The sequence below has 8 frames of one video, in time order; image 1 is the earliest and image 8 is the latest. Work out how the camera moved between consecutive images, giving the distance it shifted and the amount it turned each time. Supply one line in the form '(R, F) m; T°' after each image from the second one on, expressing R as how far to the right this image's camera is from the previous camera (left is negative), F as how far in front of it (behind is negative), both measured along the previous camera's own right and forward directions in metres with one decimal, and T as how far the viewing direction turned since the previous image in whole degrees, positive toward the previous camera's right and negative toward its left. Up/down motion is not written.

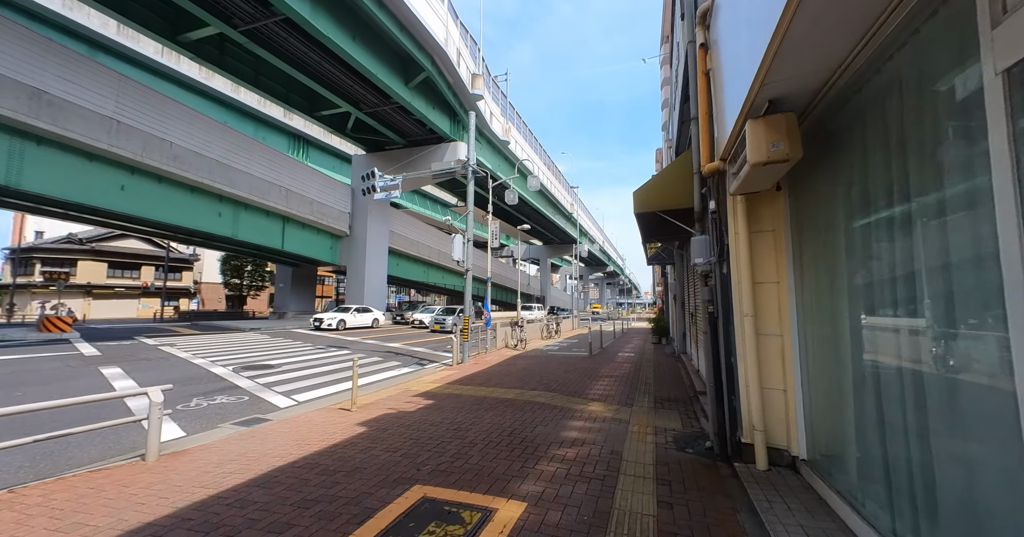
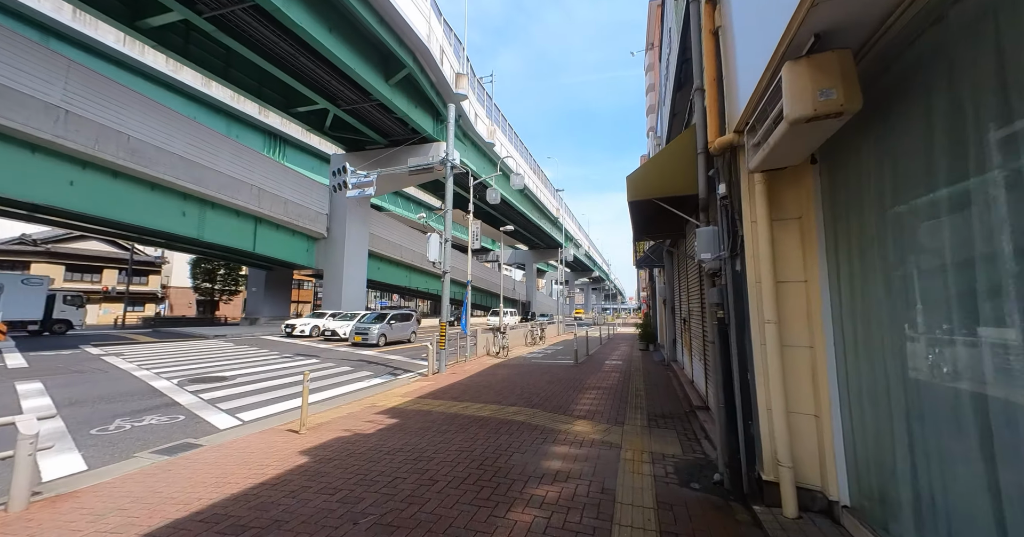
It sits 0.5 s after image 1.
(+0.2, +0.8) m; +2°
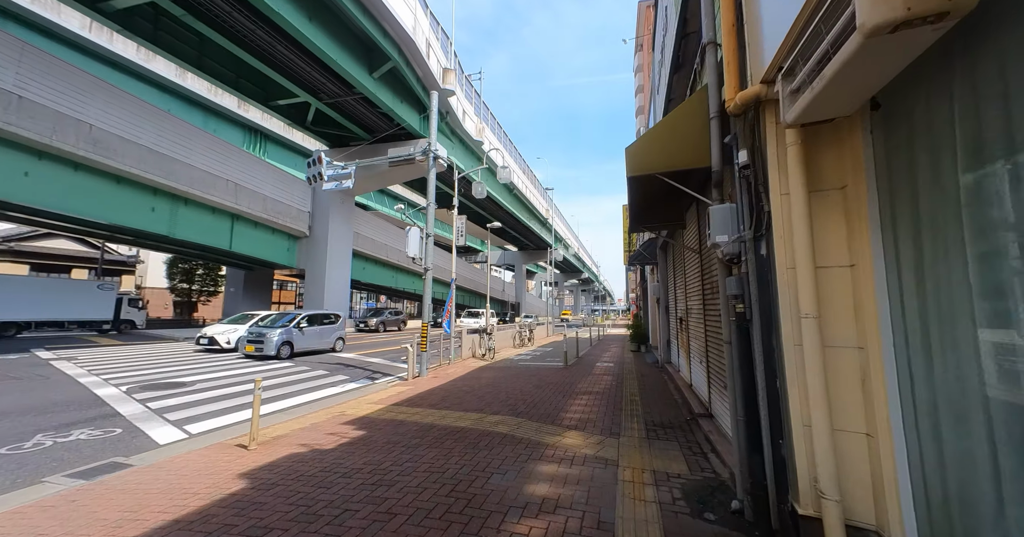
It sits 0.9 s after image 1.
(+0.1, +0.7) m; +1°
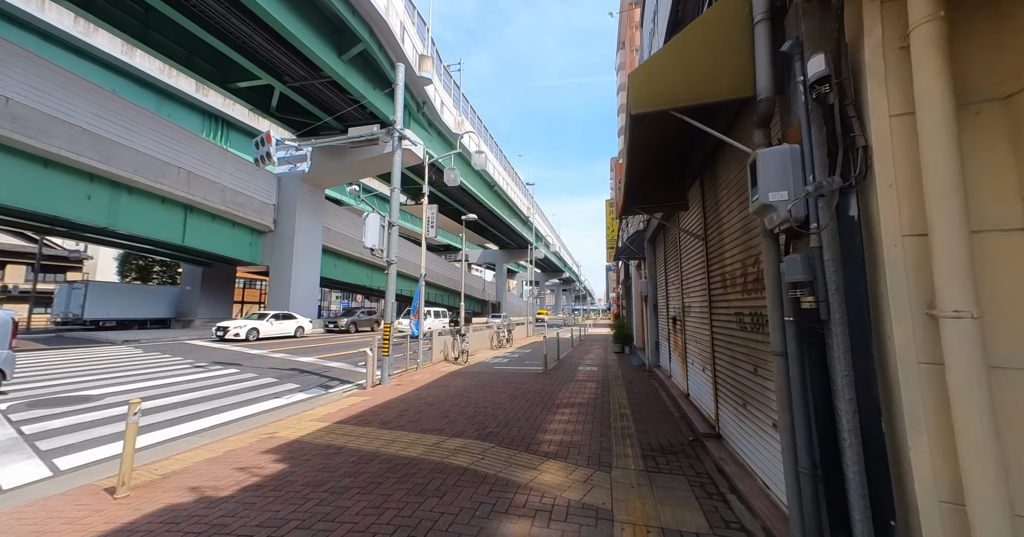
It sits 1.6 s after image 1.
(+0.2, +1.2) m; +3°
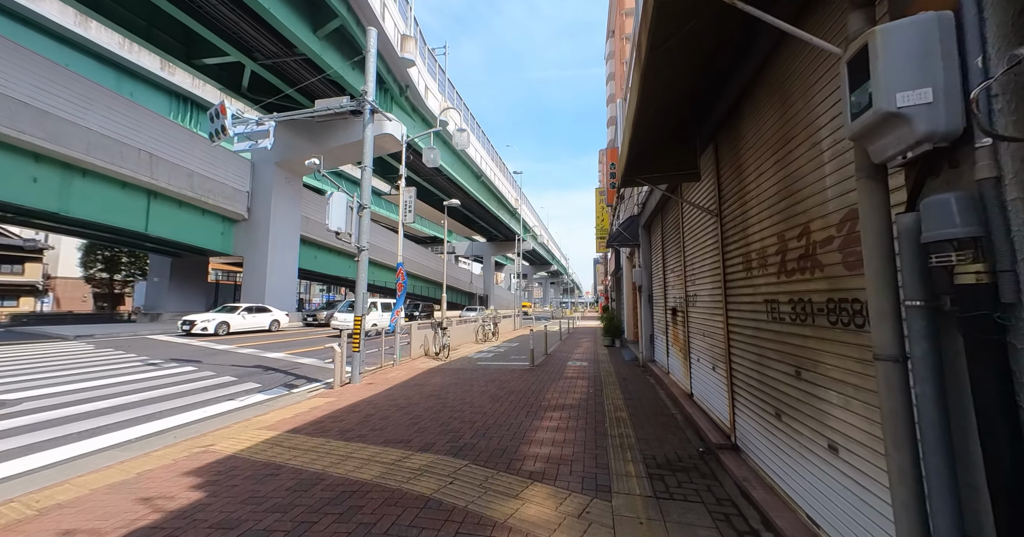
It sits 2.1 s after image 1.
(+0.1, +0.9) m; +2°
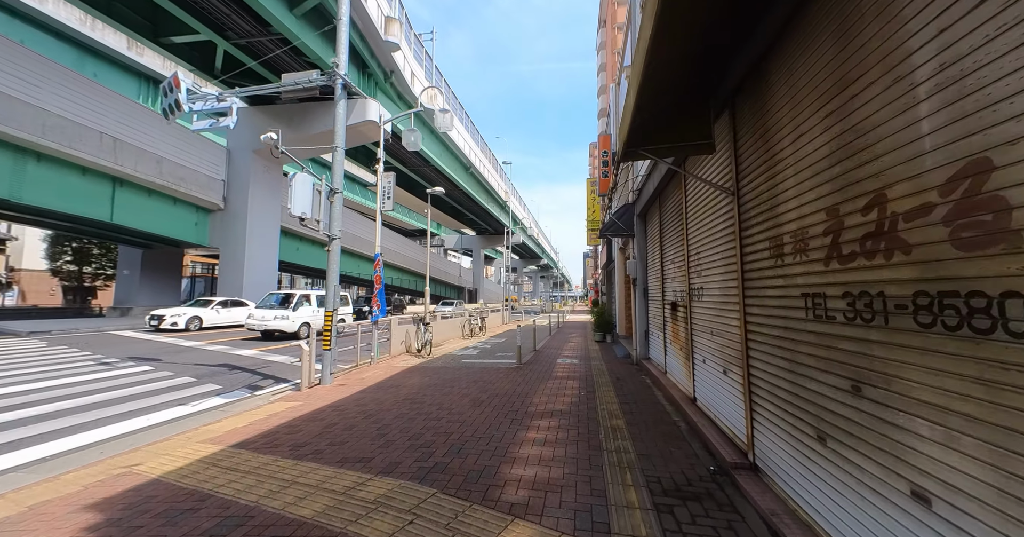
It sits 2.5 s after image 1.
(+0.1, +0.7) m; +1°
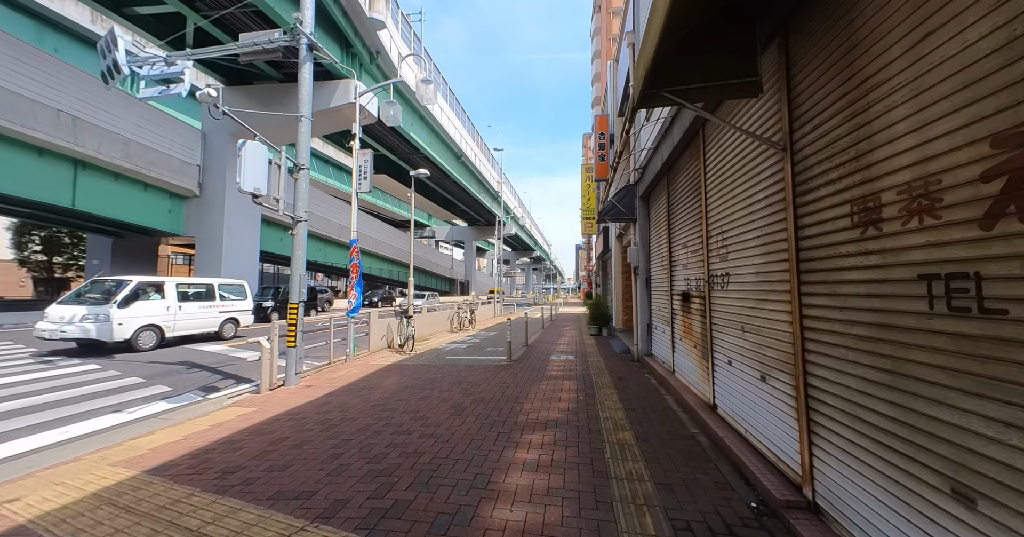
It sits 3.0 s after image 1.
(+0.1, +1.0) m; +1°
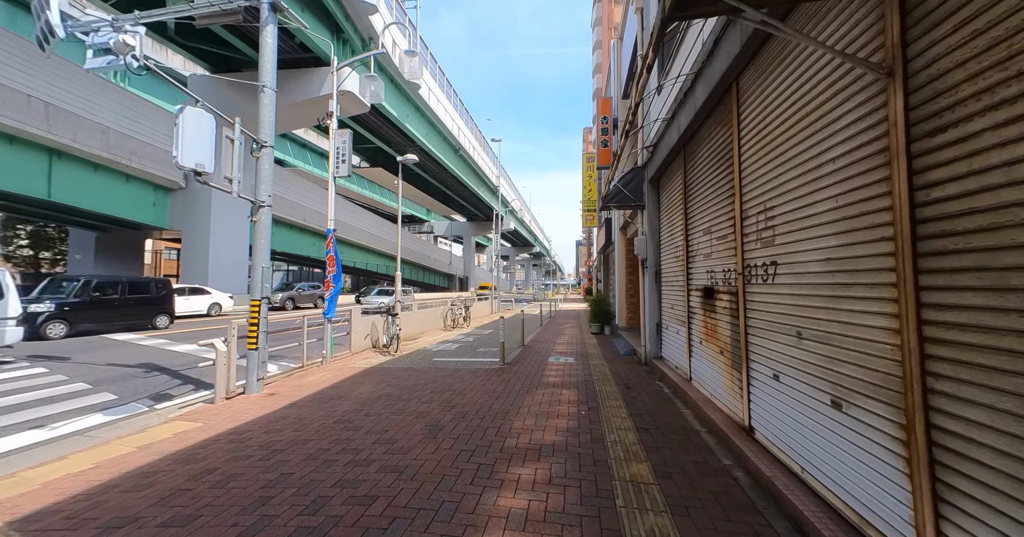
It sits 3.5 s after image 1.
(+0.1, +1.0) m; 0°
